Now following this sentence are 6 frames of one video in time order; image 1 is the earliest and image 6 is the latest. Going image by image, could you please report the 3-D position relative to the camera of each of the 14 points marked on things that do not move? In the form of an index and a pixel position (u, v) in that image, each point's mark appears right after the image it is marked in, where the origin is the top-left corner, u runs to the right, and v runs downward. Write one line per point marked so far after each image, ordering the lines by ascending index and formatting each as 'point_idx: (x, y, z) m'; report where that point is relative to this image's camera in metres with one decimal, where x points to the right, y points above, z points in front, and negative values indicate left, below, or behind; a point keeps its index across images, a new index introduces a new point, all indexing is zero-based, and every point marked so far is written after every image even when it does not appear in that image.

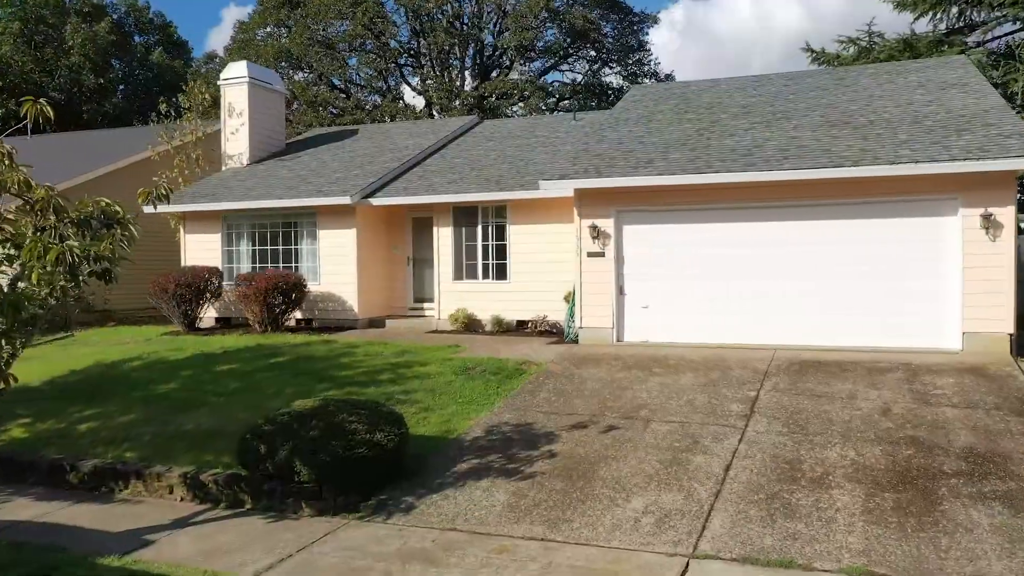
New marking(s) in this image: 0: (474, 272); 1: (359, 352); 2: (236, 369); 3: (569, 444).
0: (-0.7, +0.3, +13.6) m
1: (-2.5, -1.0, +11.3) m
2: (-4.2, -1.2, +10.6) m
3: (+0.6, -1.7, +7.6) m
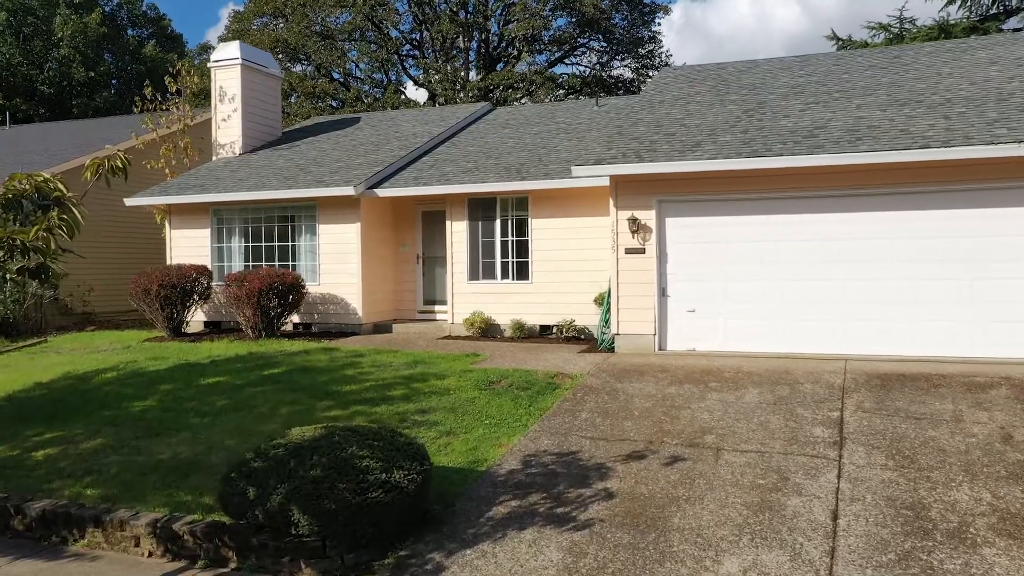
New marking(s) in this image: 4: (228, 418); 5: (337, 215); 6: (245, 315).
0: (-0.4, +0.3, +12.2) m
1: (-2.1, -1.1, +9.9) m
2: (-3.8, -1.2, +9.1) m
3: (+1.0, -1.7, +6.2) m
4: (-3.2, -1.5, +8.0) m
5: (-3.2, +1.3, +12.7) m
6: (-4.6, -0.5, +12.0) m
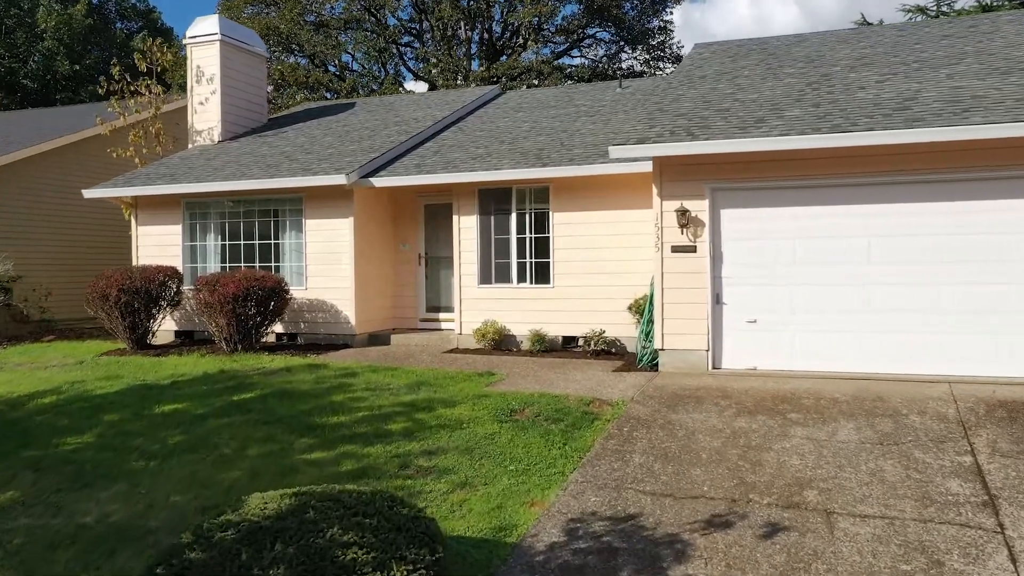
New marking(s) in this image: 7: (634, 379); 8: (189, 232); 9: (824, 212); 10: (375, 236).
0: (-0.1, +0.2, +10.5) m
1: (-1.8, -1.1, +8.2) m
2: (-3.5, -1.3, +7.4) m
3: (+1.3, -1.8, +4.5) m
4: (-3.0, -1.5, +6.2) m
5: (-2.9, +1.3, +11.0) m
6: (-4.3, -0.5, +10.3) m
7: (+1.4, -1.1, +8.2) m
8: (-5.5, +1.0, +12.0) m
9: (+3.5, +0.9, +7.9) m
10: (-2.2, +0.8, +11.3) m
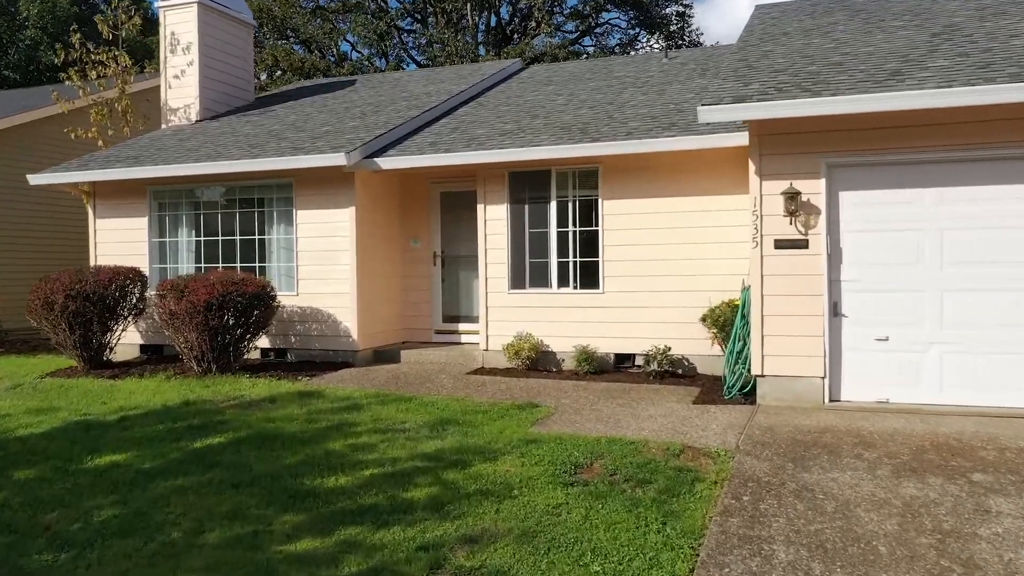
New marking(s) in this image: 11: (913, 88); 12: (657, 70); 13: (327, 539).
0: (+0.4, +0.2, +8.5) m
1: (-1.3, -1.2, +6.2) m
2: (-3.0, -1.4, +5.4) m
3: (+1.8, -1.8, +2.5) m
4: (-2.5, -1.6, +4.2) m
5: (-2.4, +1.2, +9.0) m
6: (-3.8, -0.6, +8.3) m
7: (+1.9, -1.1, +6.2) m
8: (-5.1, +0.9, +10.0) m
9: (+4.0, +0.8, +5.9) m
10: (-1.7, +0.8, +9.3) m
11: (+3.3, +1.6, +5.7) m
12: (+2.3, +3.5, +11.1) m
13: (-1.1, -1.5, +4.3) m
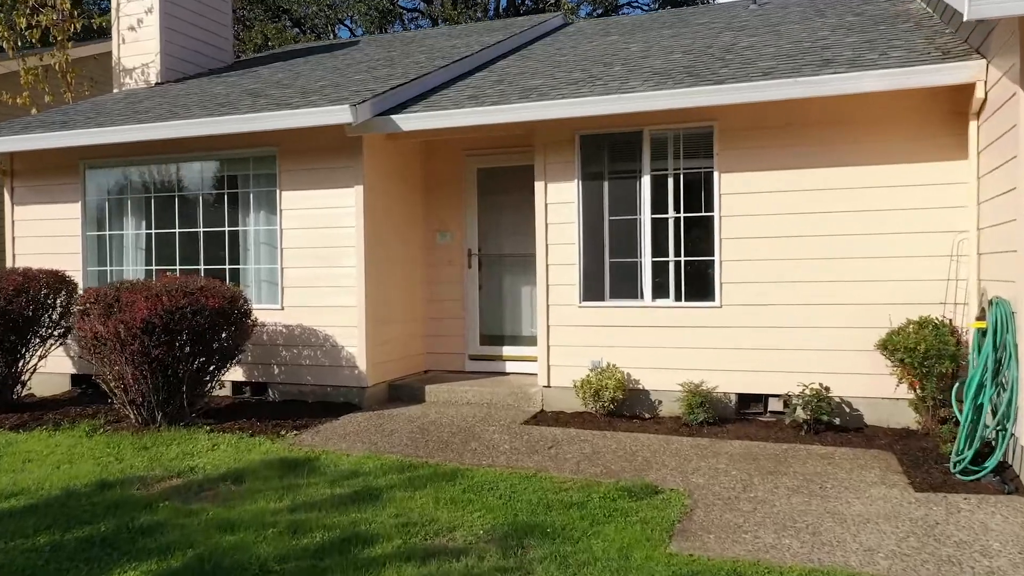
0: (+1.0, +0.1, +6.0) m
1: (-0.7, -1.3, +3.6) m
2: (-2.4, -1.5, +2.9) m
3: (+2.5, -1.9, 0.0) m
4: (-1.8, -1.7, +1.7) m
5: (-1.8, +1.1, +6.5) m
6: (-3.2, -0.7, +5.7) m
7: (+2.6, -1.2, +3.6) m
8: (-4.4, +0.8, +7.4) m
9: (+4.7, +0.7, +3.4) m
10: (-1.1, +0.7, +6.8) m
11: (+3.9, +1.5, +3.2) m
12: (+2.9, +3.4, +8.6) m
13: (-0.5, -1.6, +1.7) m
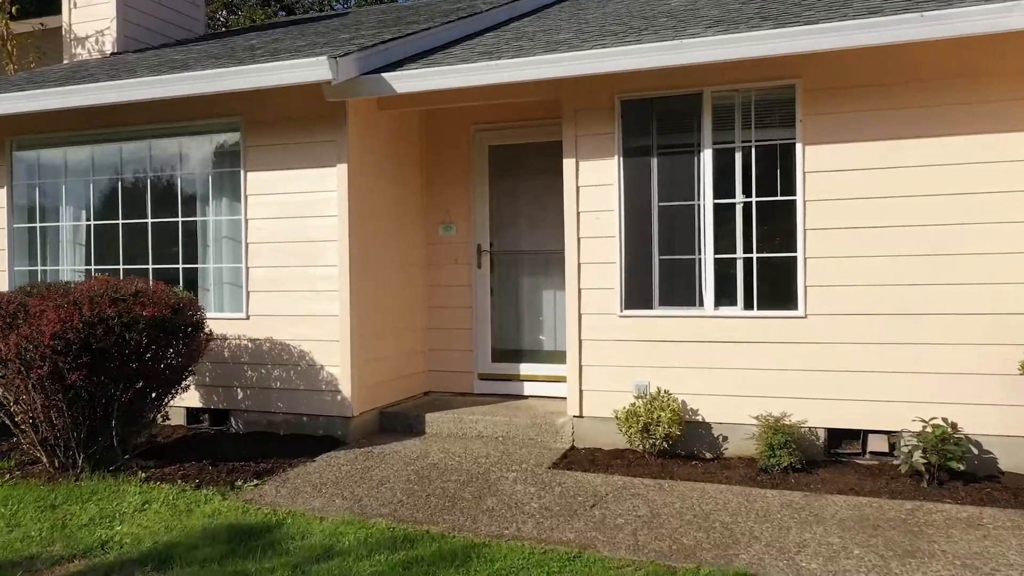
0: (+1.2, 0.0, +4.7) m
1: (-0.5, -1.3, +2.3) m
2: (-2.2, -1.5, +1.6) m
3: (+2.6, -1.9, -1.3) m
4: (-1.6, -1.7, +0.4) m
5: (-1.7, +1.0, +5.2) m
6: (-3.0, -0.7, +4.4) m
7: (+2.7, -1.2, +2.4) m
8: (-4.3, +0.7, +6.1) m
9: (+4.8, +0.7, +2.1) m
10: (-1.0, +0.6, +5.5) m
11: (+4.1, +1.5, +1.9) m
12: (+3.1, +3.3, +7.3) m
13: (-0.3, -1.6, +0.5) m
